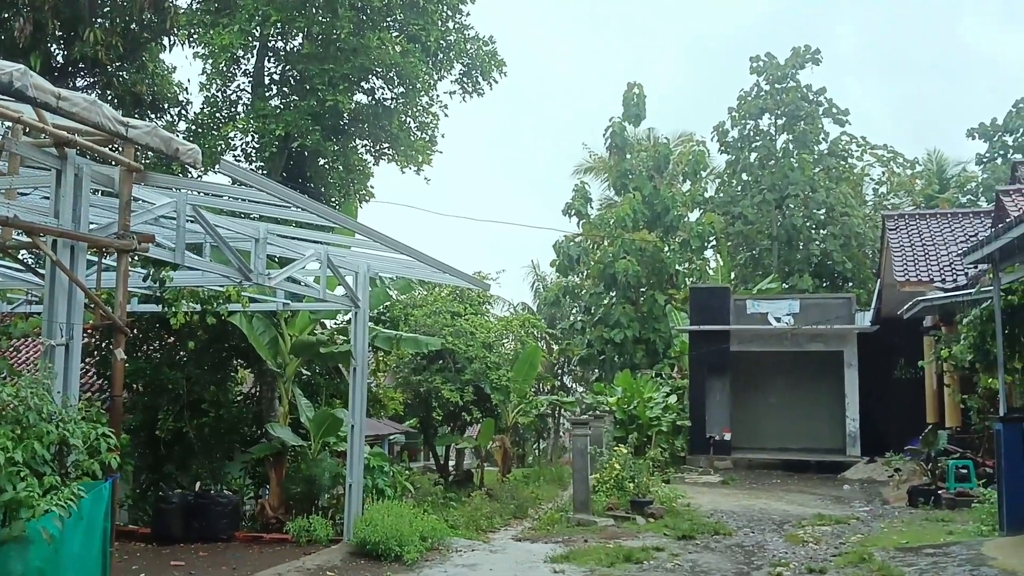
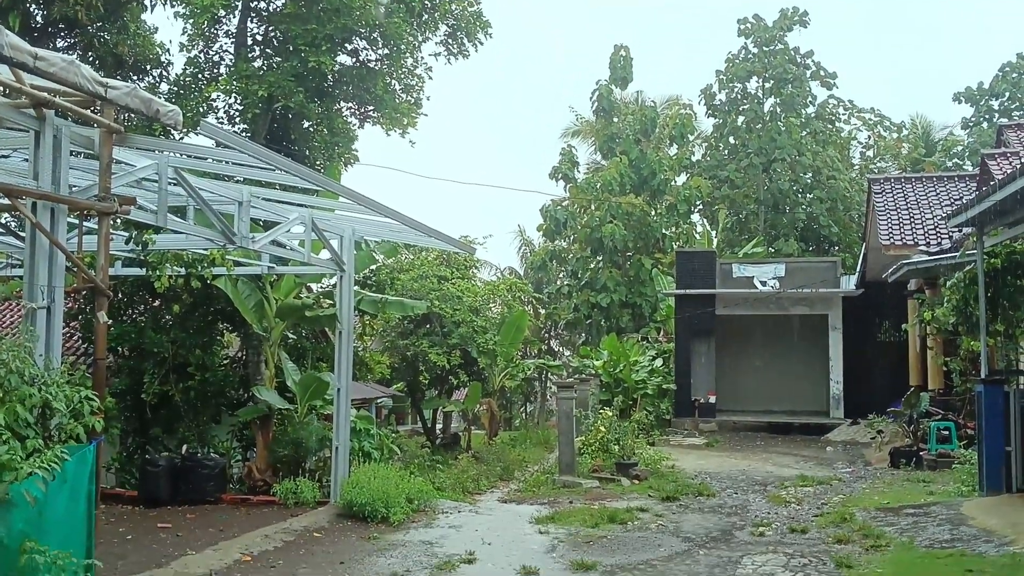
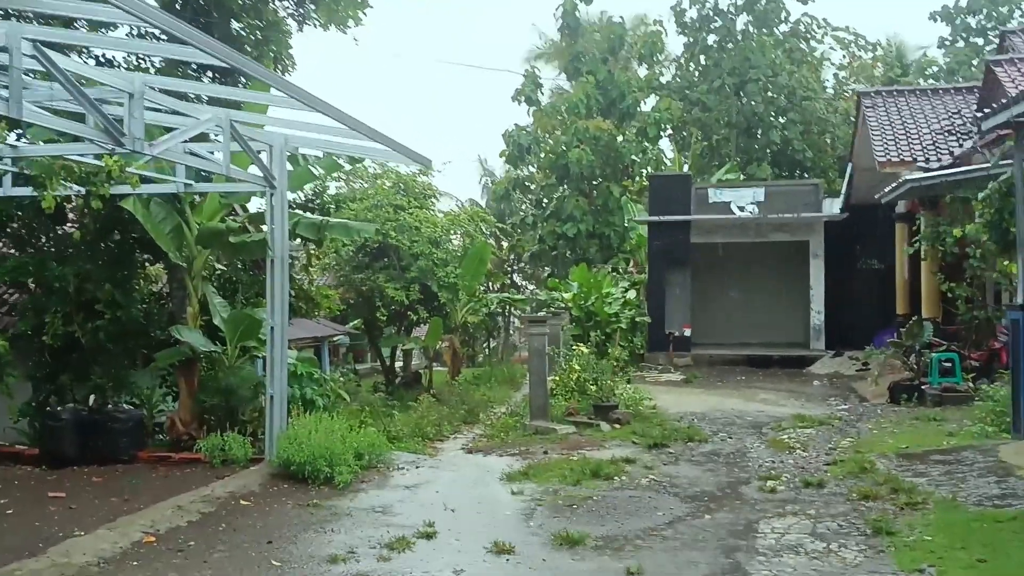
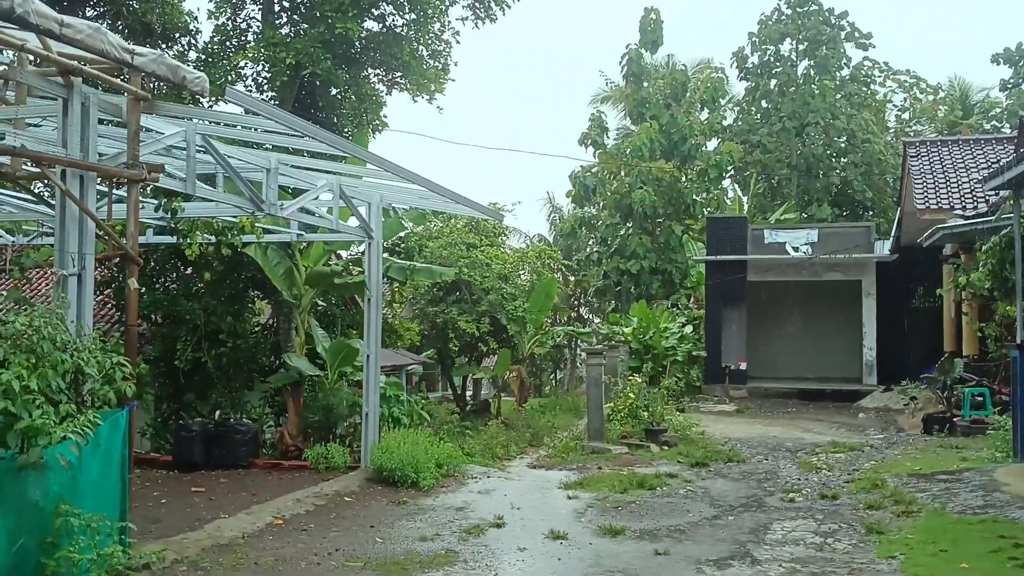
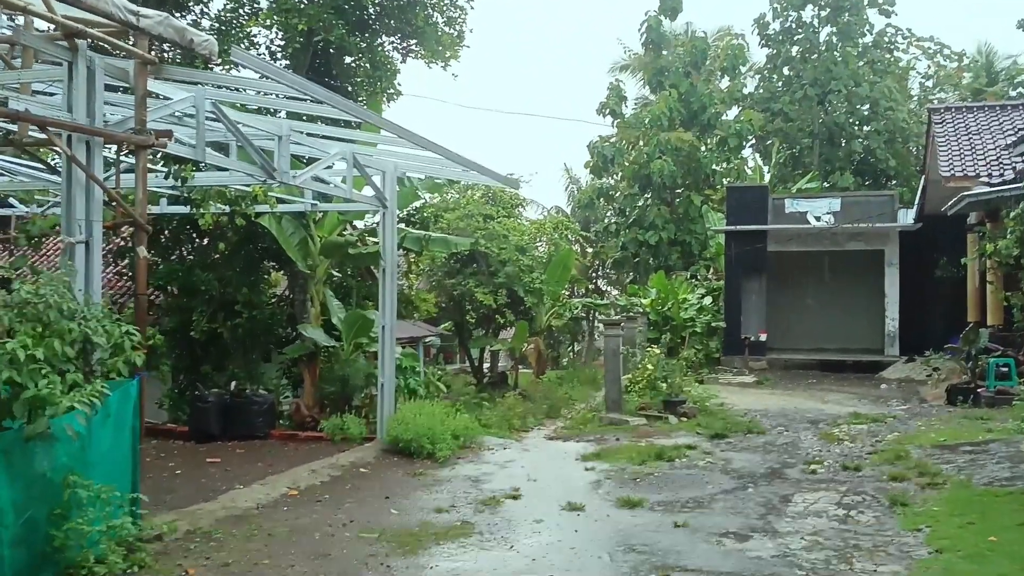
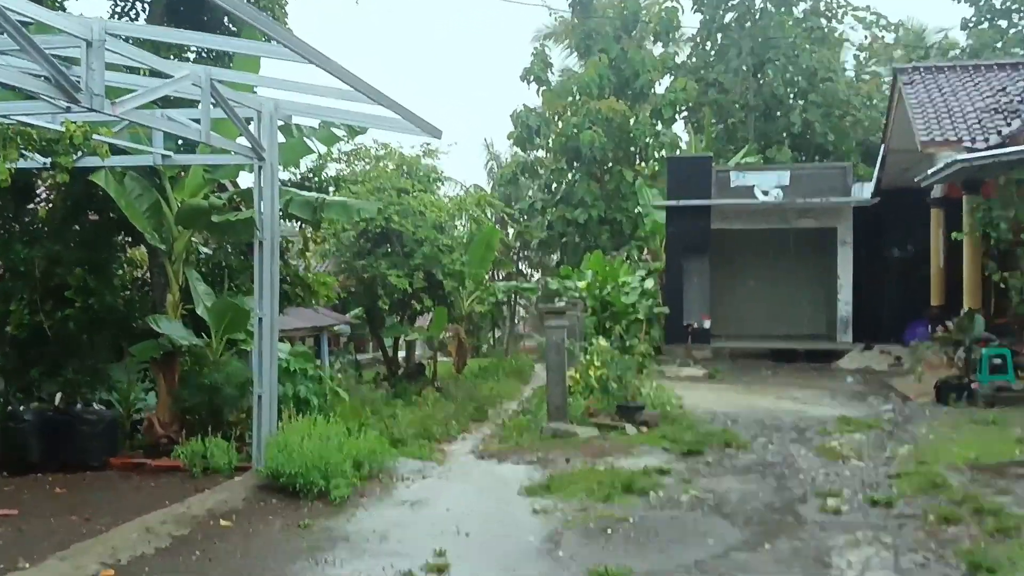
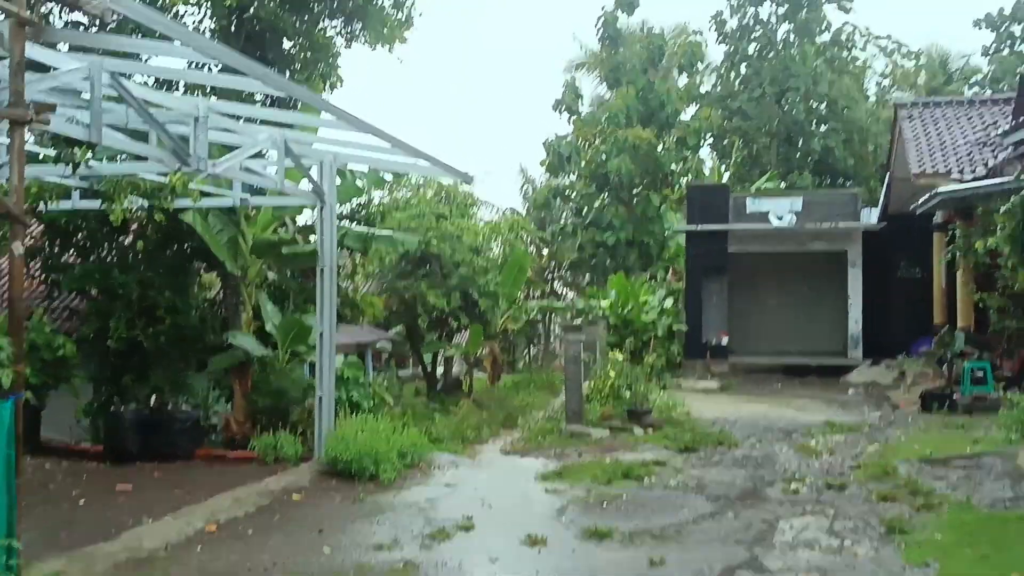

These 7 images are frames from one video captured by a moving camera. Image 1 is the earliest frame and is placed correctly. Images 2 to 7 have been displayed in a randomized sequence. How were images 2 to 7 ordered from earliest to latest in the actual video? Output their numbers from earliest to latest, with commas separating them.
2, 4, 5, 7, 3, 6
